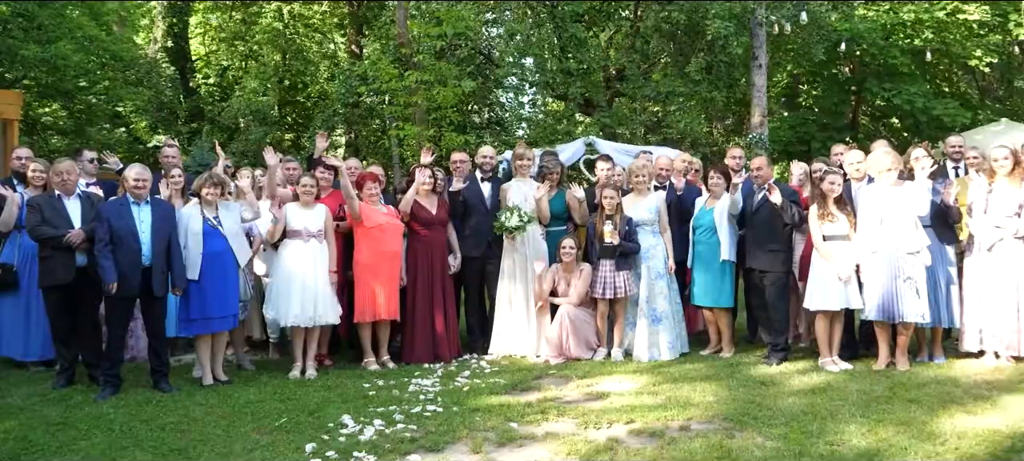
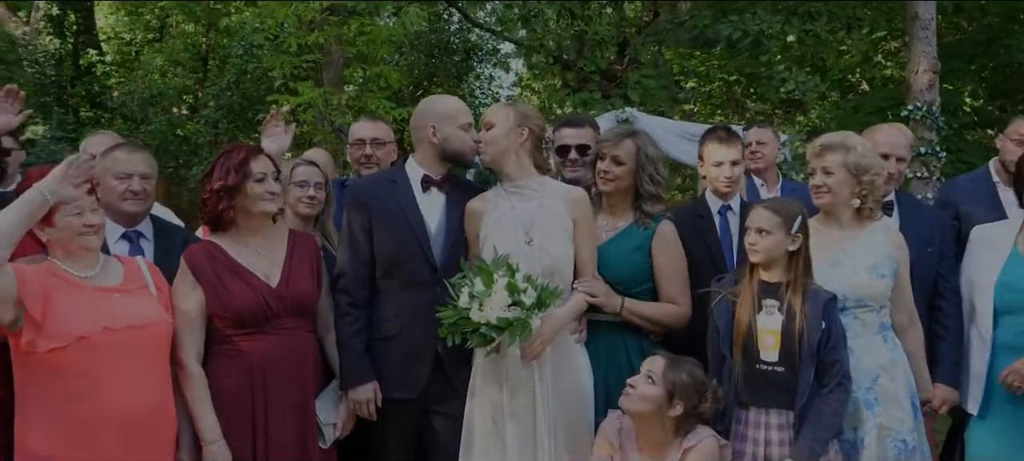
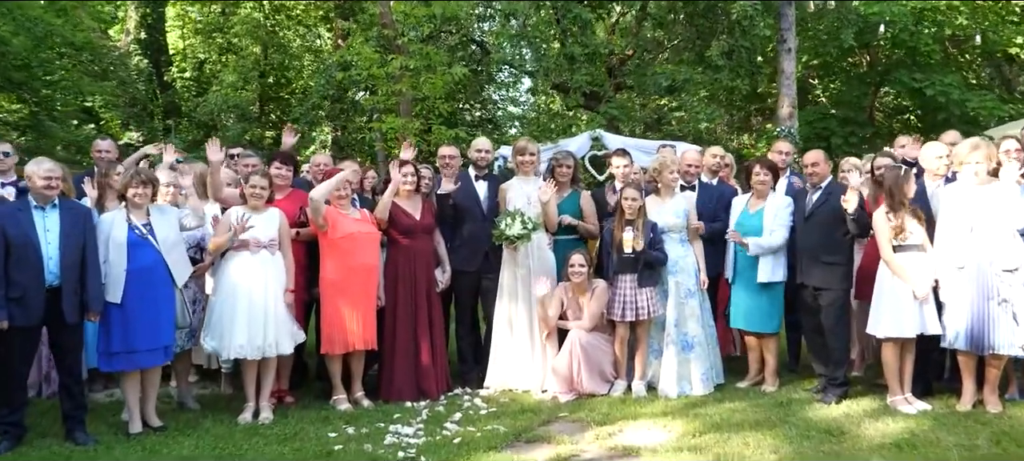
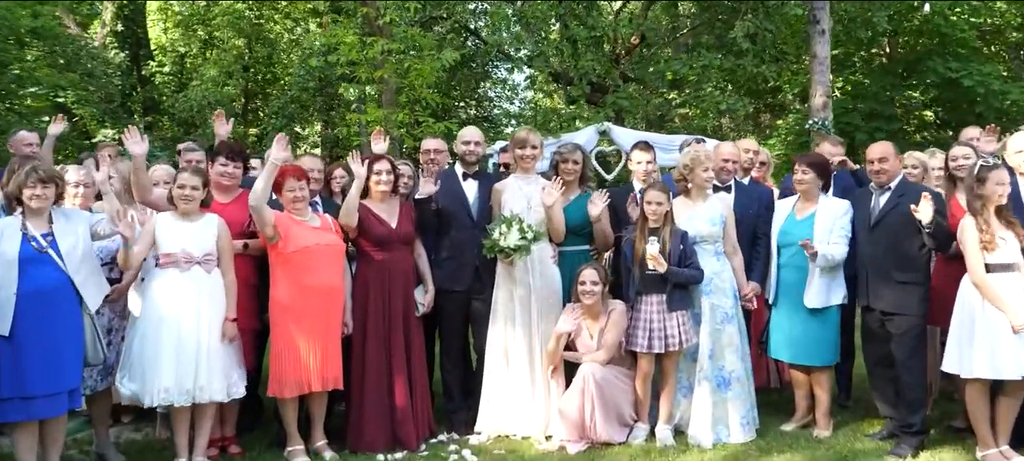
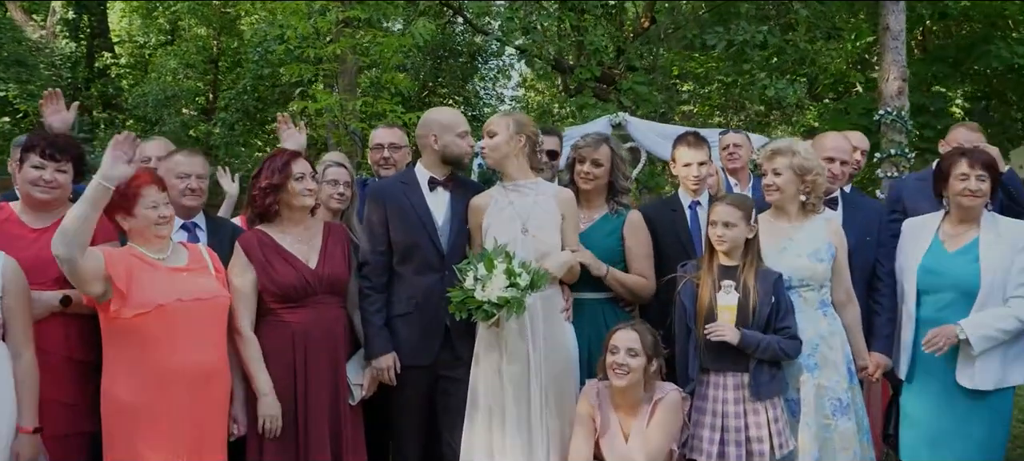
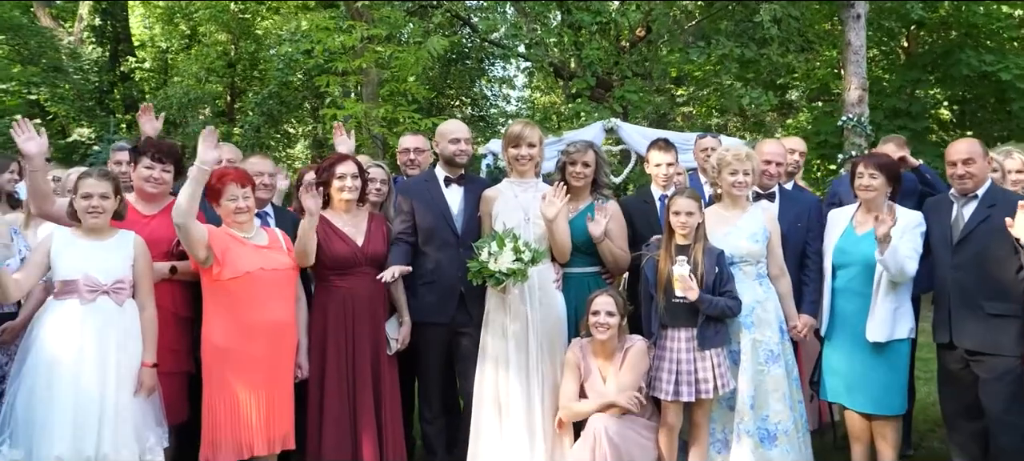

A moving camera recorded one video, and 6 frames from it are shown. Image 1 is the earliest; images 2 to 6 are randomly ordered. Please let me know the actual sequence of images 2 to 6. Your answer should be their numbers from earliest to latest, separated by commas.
3, 4, 6, 5, 2
